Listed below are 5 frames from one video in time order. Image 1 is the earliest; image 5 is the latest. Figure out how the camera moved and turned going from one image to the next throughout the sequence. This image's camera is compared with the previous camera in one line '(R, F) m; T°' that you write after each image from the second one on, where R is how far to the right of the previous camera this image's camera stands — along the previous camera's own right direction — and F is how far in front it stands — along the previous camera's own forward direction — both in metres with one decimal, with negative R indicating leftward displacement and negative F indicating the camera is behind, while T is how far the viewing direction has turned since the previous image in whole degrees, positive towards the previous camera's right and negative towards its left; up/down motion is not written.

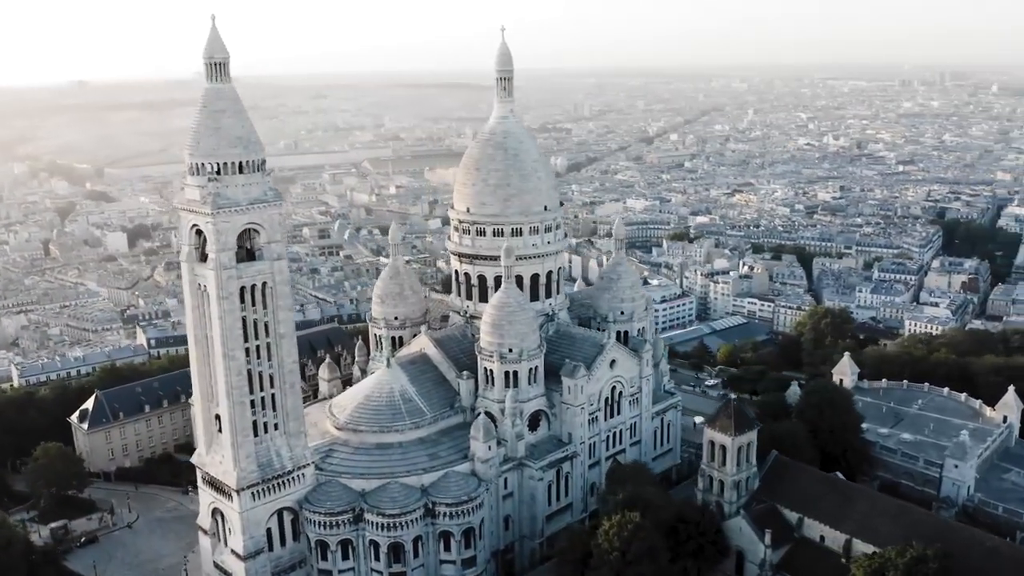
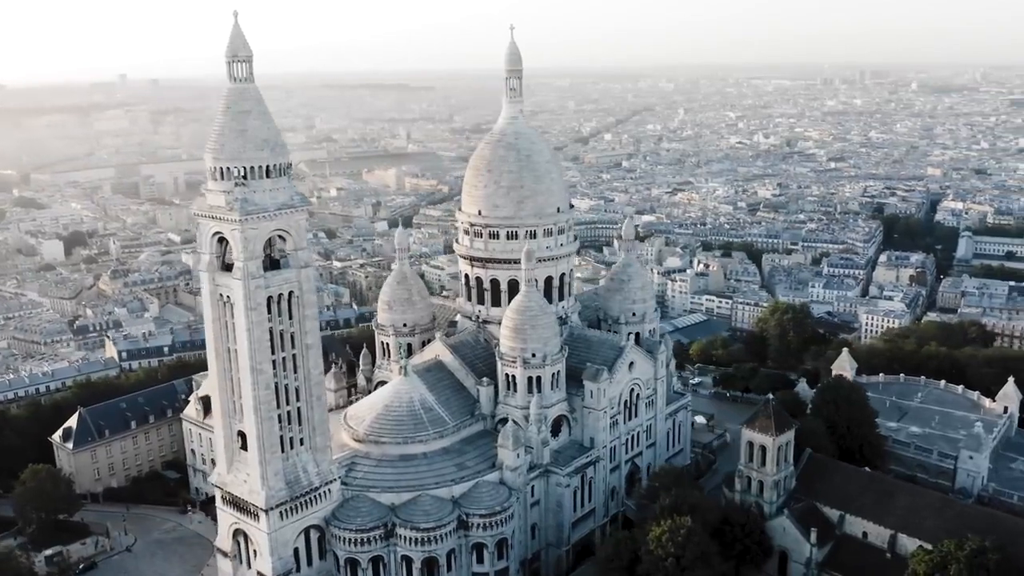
(-5.4, +1.4) m; +5°
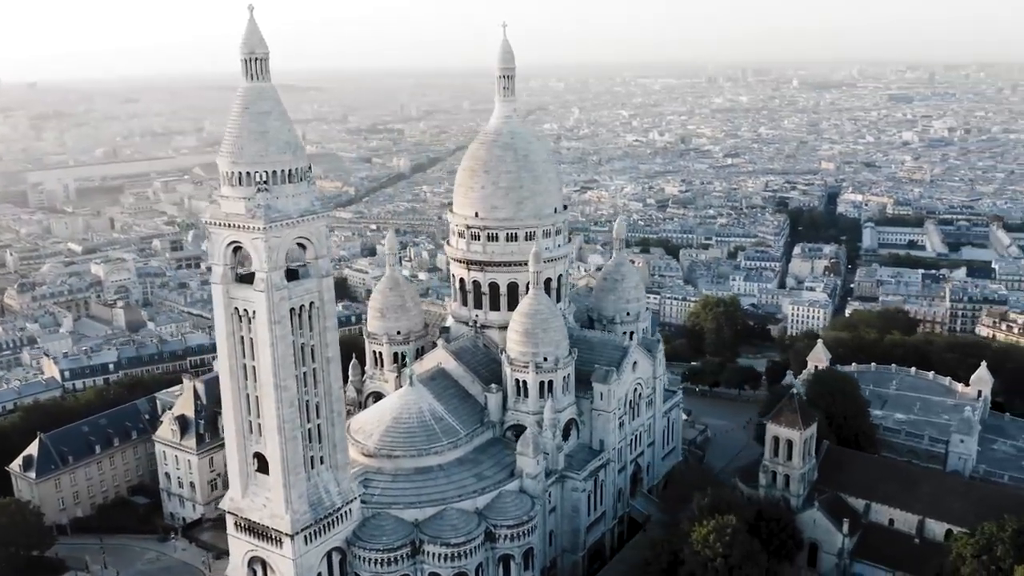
(-6.6, +1.7) m; +7°
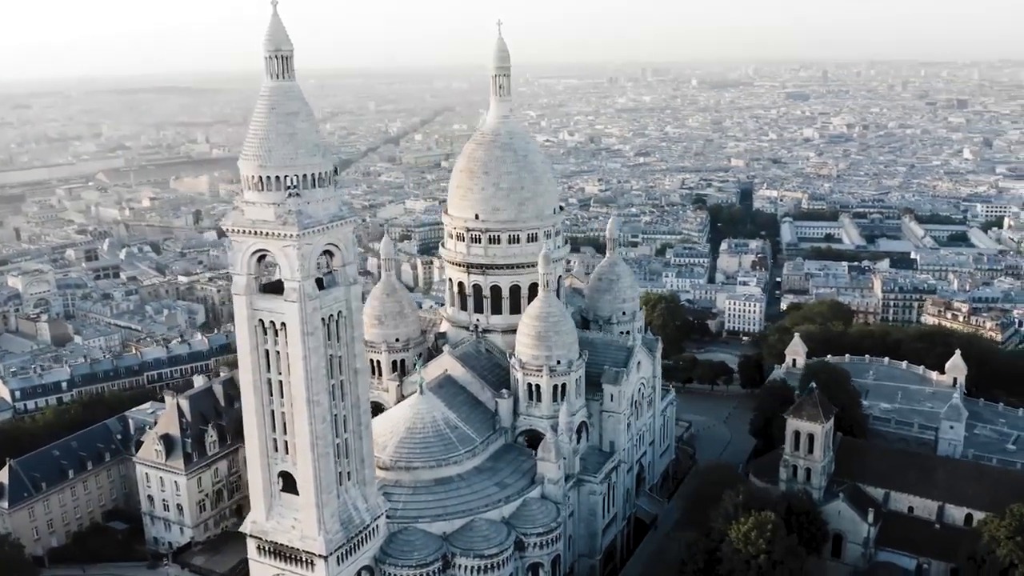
(-5.9, +1.3) m; +6°
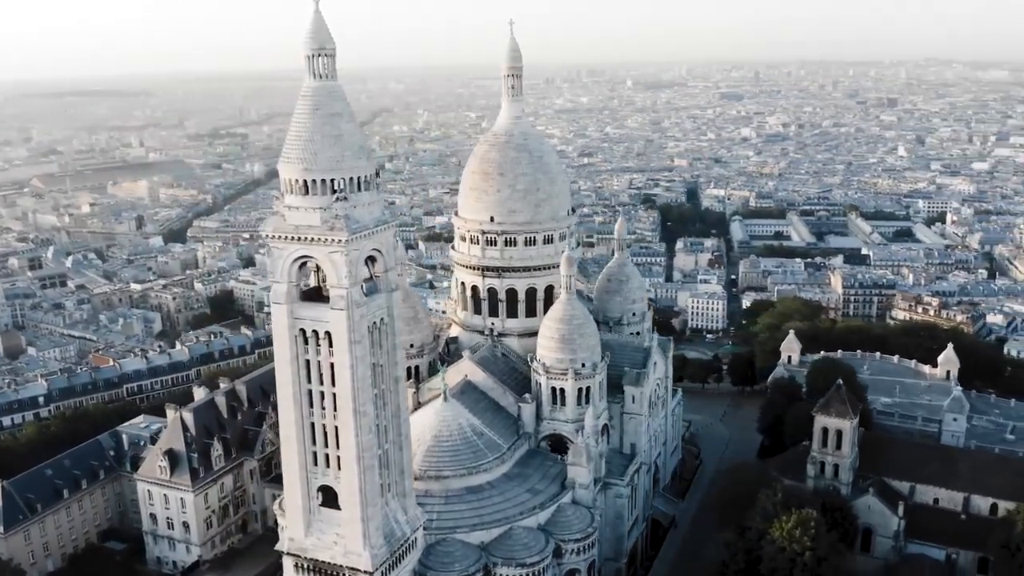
(-4.8, +0.9) m; +4°
